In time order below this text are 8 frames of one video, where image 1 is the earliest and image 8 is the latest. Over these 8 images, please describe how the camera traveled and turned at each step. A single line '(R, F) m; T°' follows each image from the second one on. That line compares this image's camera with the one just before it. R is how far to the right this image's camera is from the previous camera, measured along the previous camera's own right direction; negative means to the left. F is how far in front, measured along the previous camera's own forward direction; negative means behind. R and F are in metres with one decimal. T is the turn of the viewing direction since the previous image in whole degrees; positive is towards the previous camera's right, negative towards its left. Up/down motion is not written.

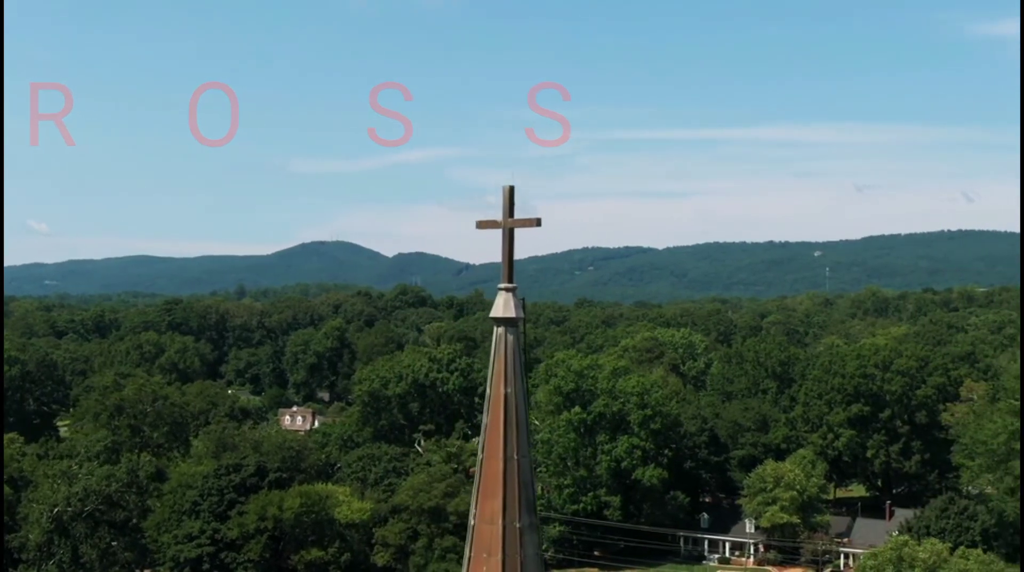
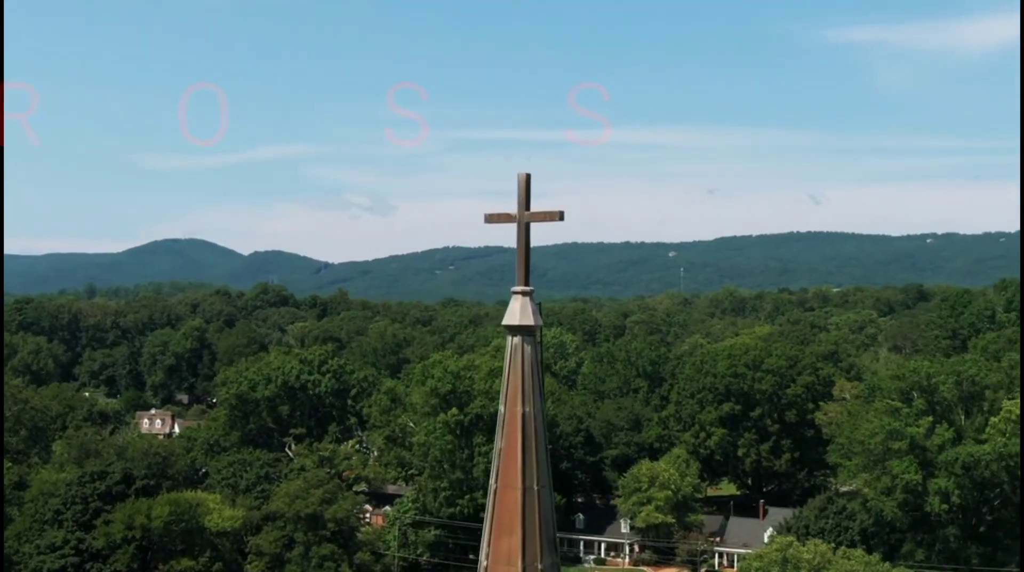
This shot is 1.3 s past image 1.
(-0.7, +0.7) m; +6°
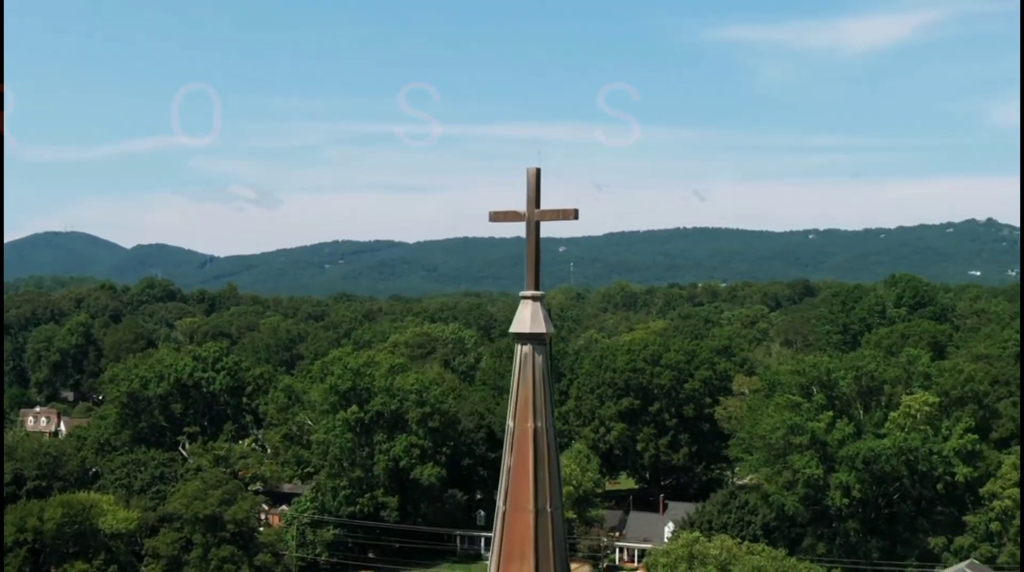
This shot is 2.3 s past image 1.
(-0.5, +0.4) m; +5°
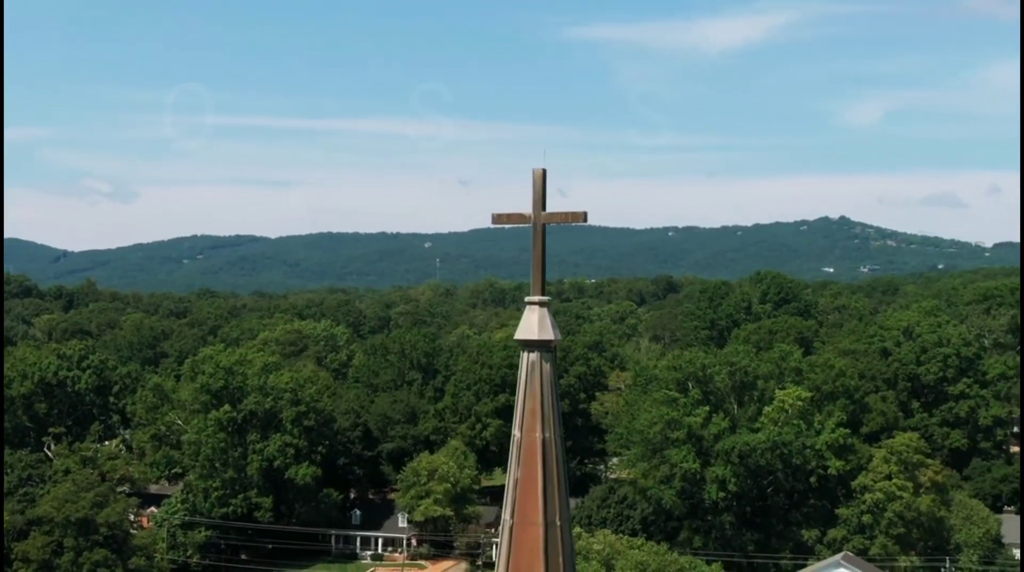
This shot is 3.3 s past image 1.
(-0.6, +0.2) m; +6°
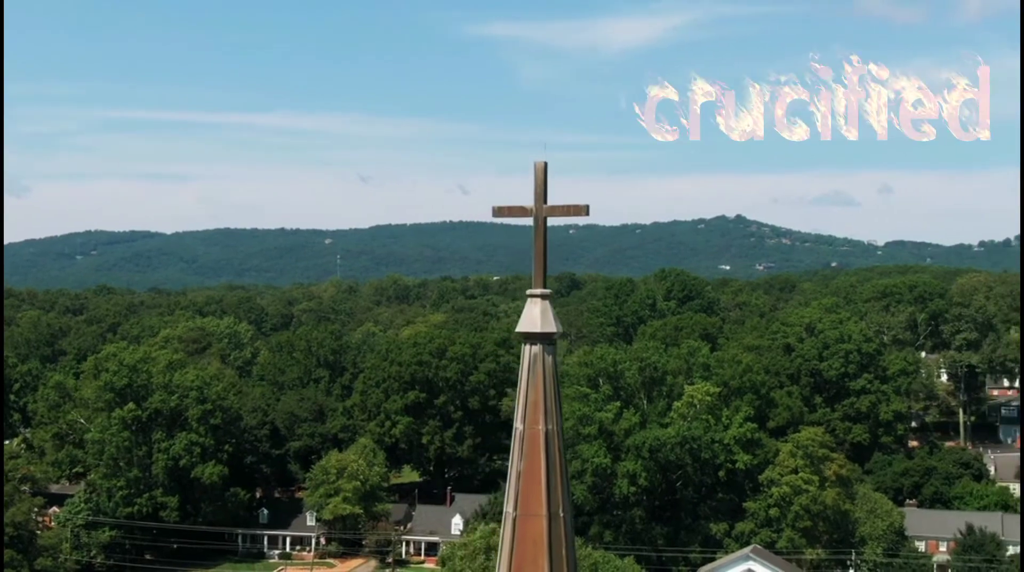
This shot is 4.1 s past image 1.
(-0.4, 0.0) m; +4°
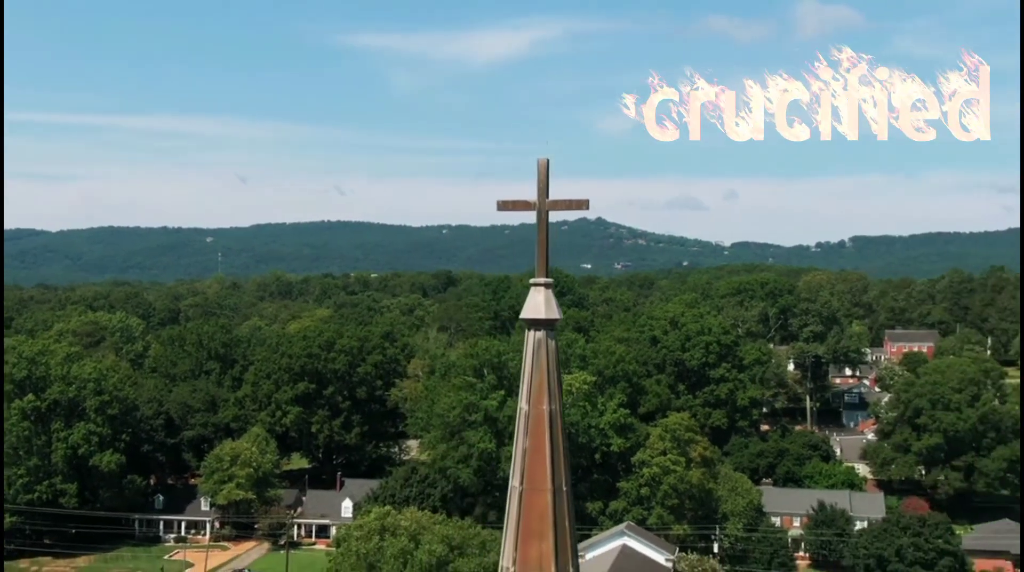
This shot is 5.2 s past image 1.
(-0.9, -2.5) m; +6°
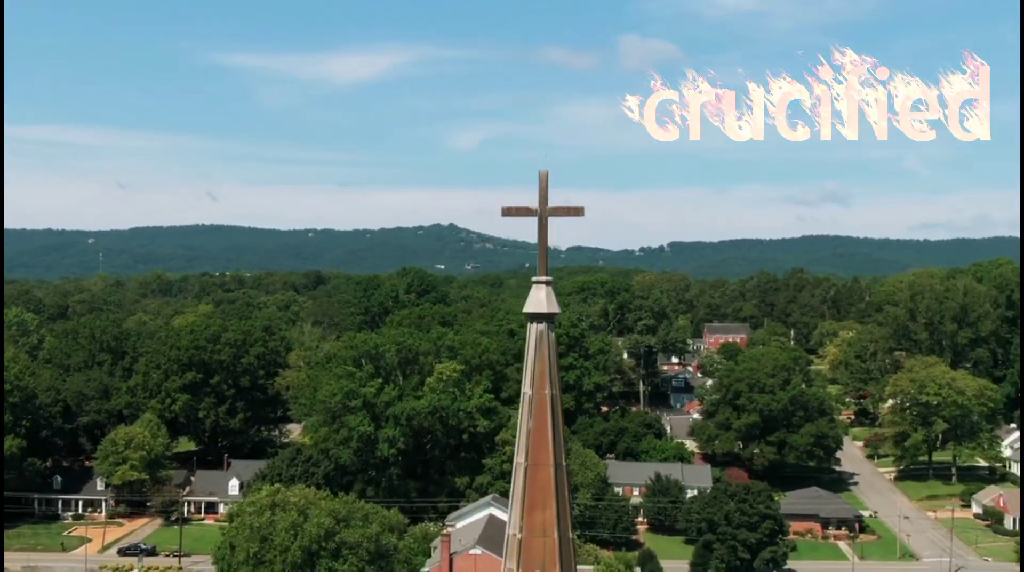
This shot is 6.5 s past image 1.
(-1.2, -5.0) m; +7°
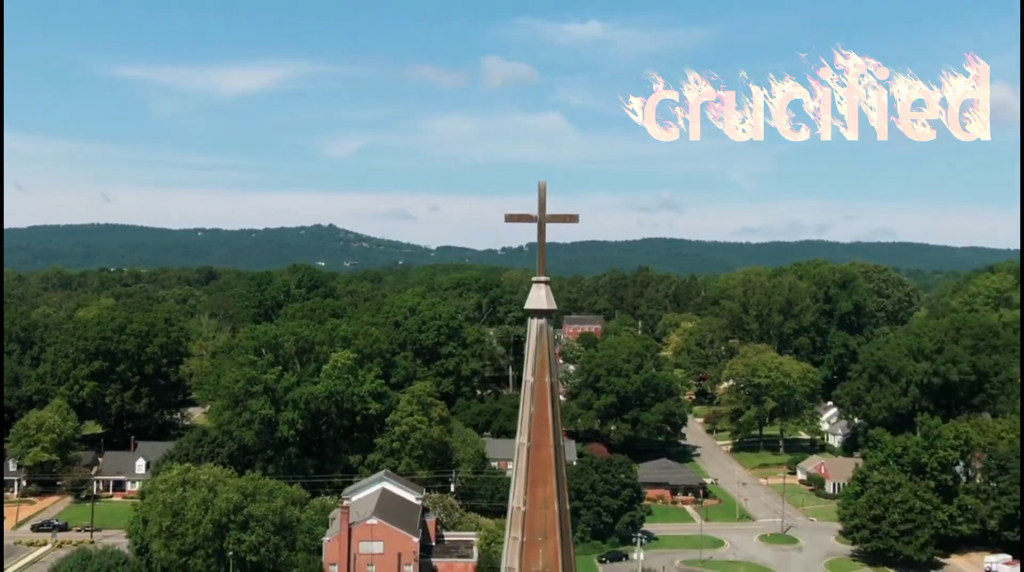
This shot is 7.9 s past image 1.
(-0.9, -5.4) m; +6°
